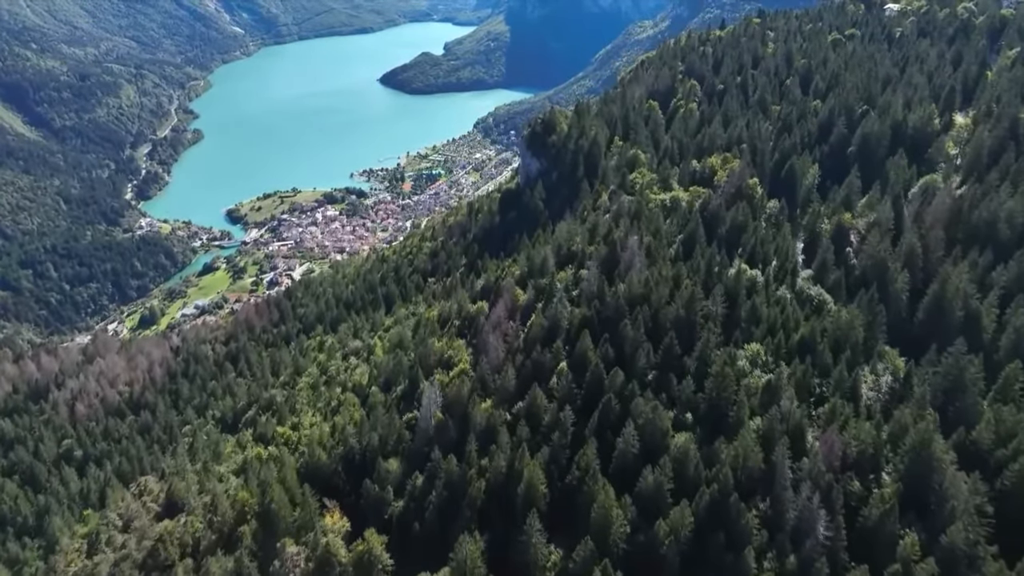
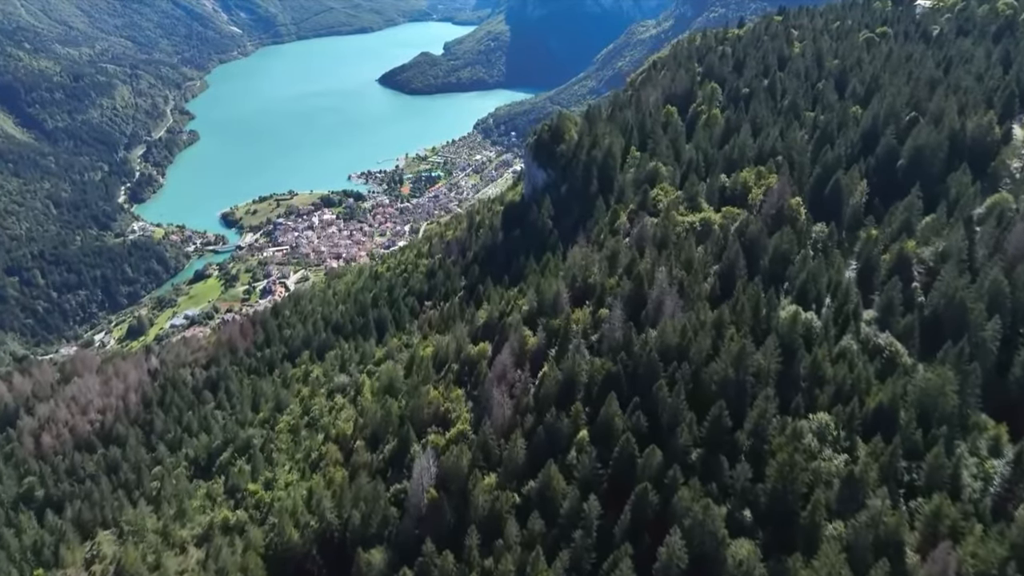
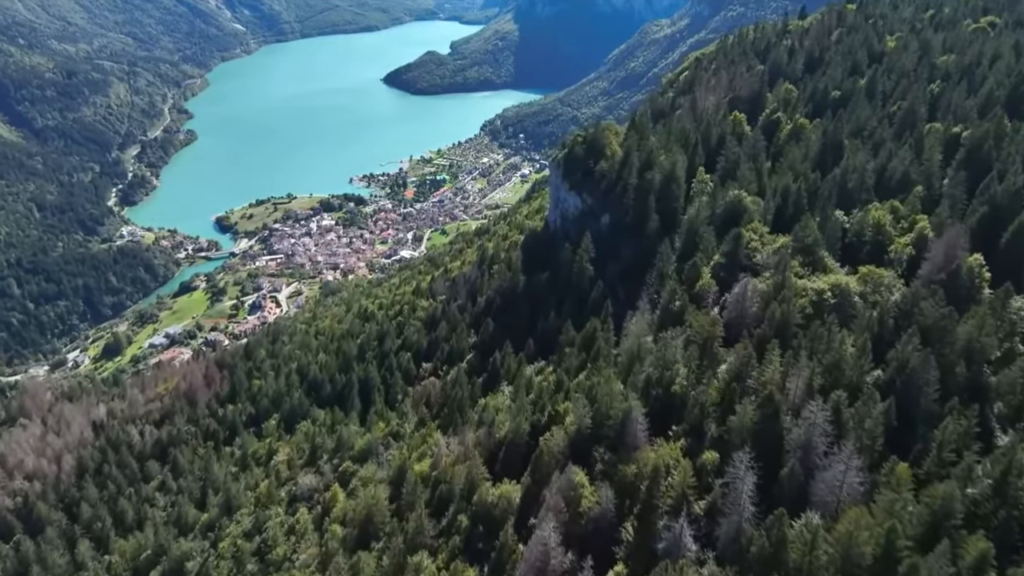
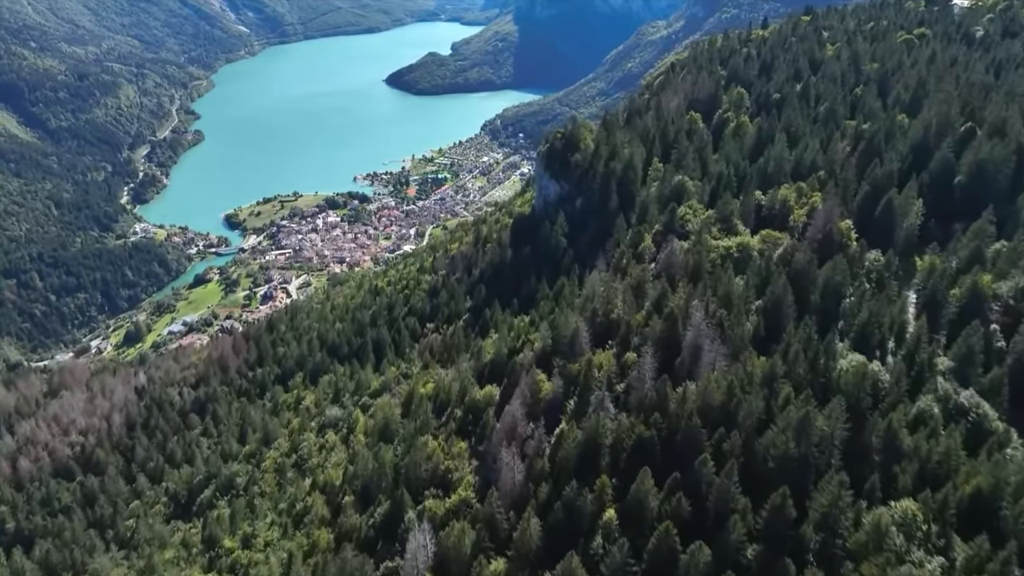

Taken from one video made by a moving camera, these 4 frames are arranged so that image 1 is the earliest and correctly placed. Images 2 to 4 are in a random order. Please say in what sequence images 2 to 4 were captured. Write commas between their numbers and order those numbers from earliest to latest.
2, 4, 3
